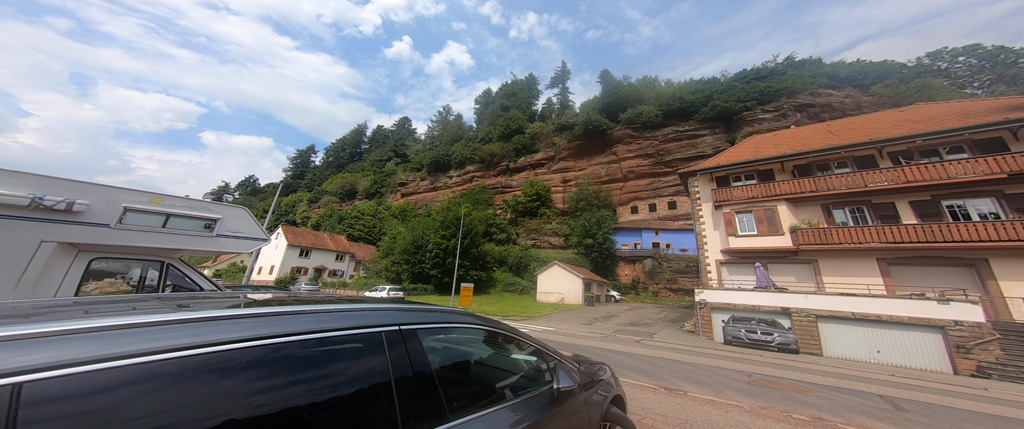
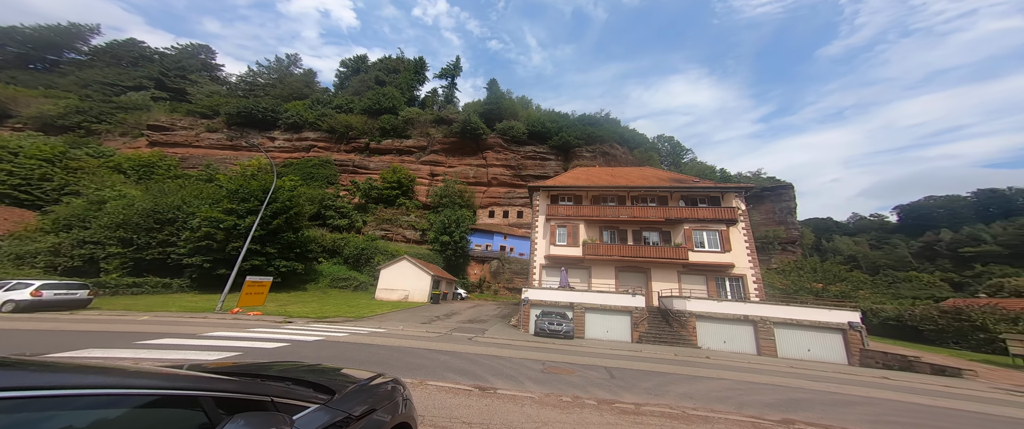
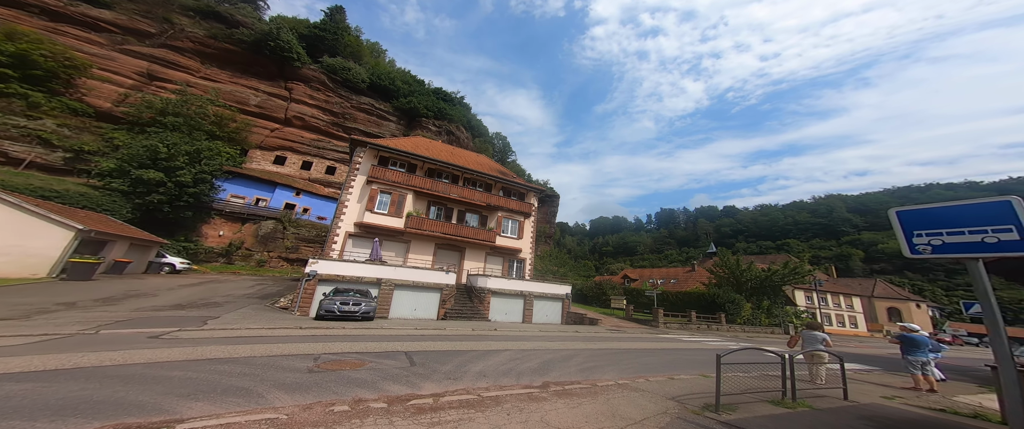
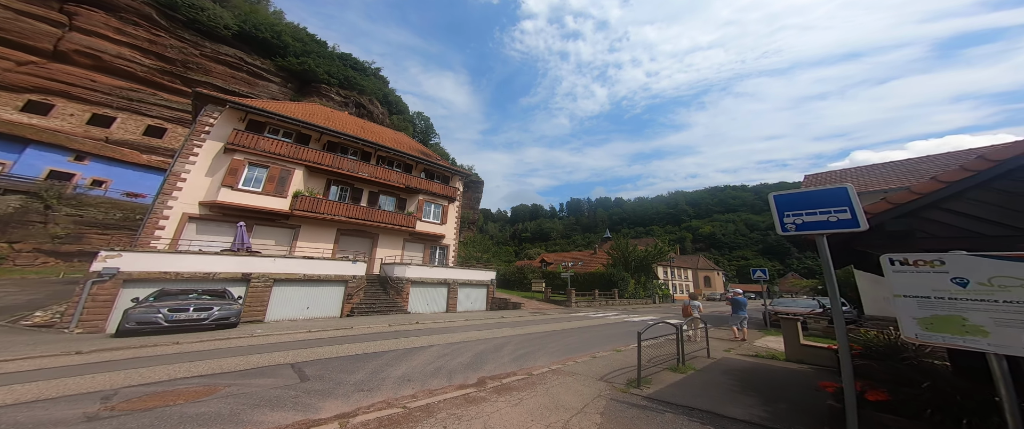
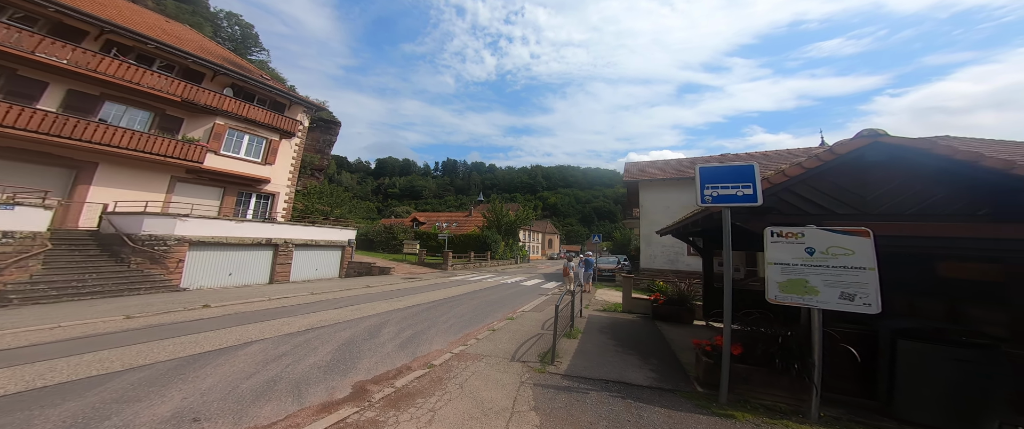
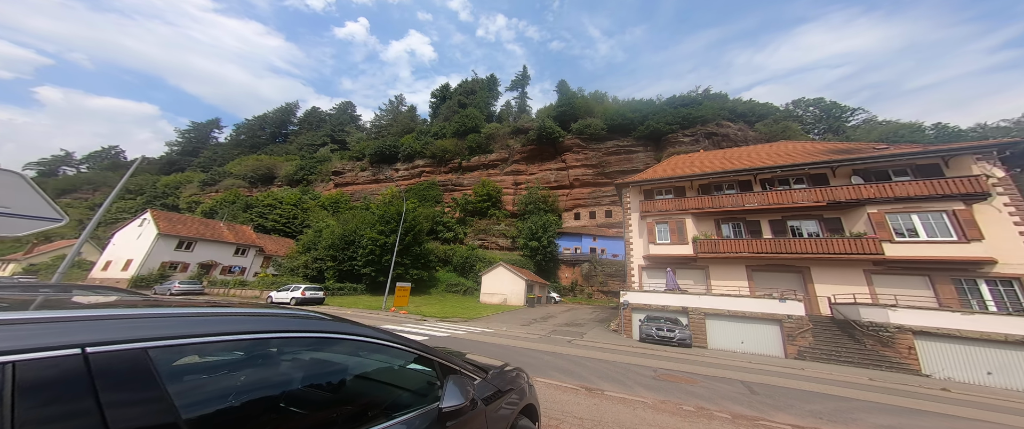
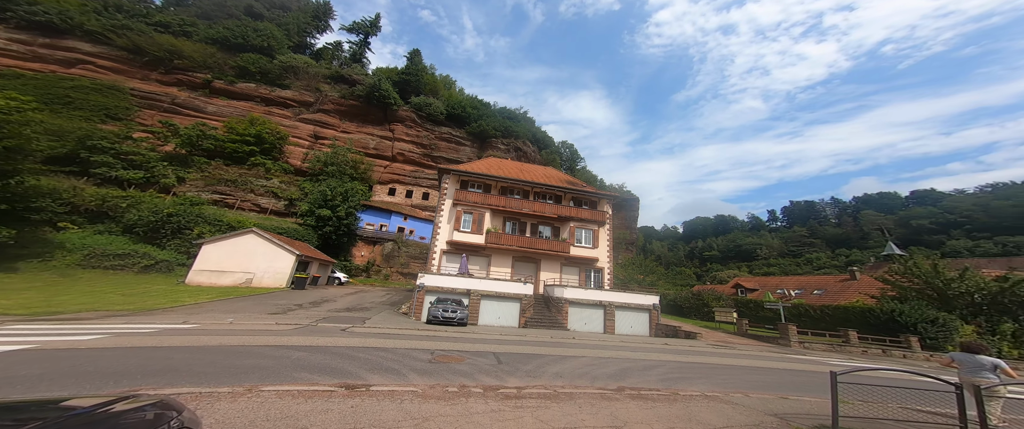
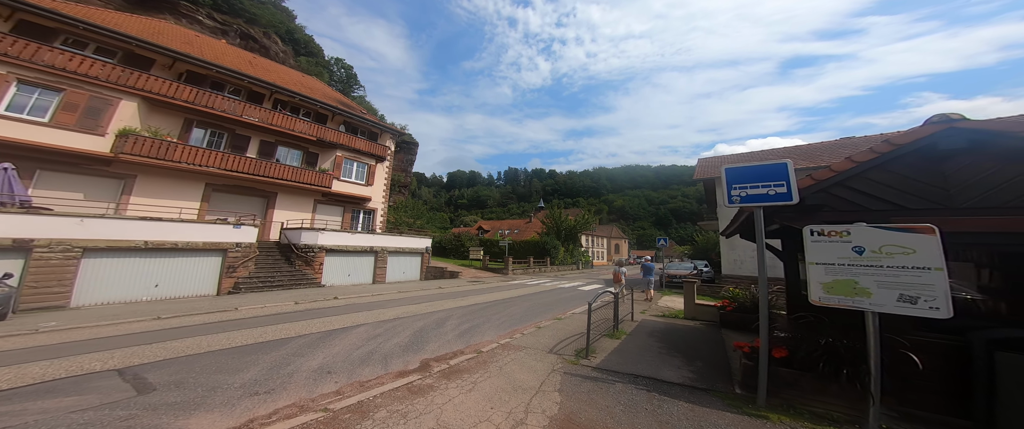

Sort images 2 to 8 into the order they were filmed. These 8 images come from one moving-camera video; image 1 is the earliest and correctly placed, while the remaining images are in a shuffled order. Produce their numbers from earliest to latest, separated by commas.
6, 2, 7, 3, 4, 8, 5
